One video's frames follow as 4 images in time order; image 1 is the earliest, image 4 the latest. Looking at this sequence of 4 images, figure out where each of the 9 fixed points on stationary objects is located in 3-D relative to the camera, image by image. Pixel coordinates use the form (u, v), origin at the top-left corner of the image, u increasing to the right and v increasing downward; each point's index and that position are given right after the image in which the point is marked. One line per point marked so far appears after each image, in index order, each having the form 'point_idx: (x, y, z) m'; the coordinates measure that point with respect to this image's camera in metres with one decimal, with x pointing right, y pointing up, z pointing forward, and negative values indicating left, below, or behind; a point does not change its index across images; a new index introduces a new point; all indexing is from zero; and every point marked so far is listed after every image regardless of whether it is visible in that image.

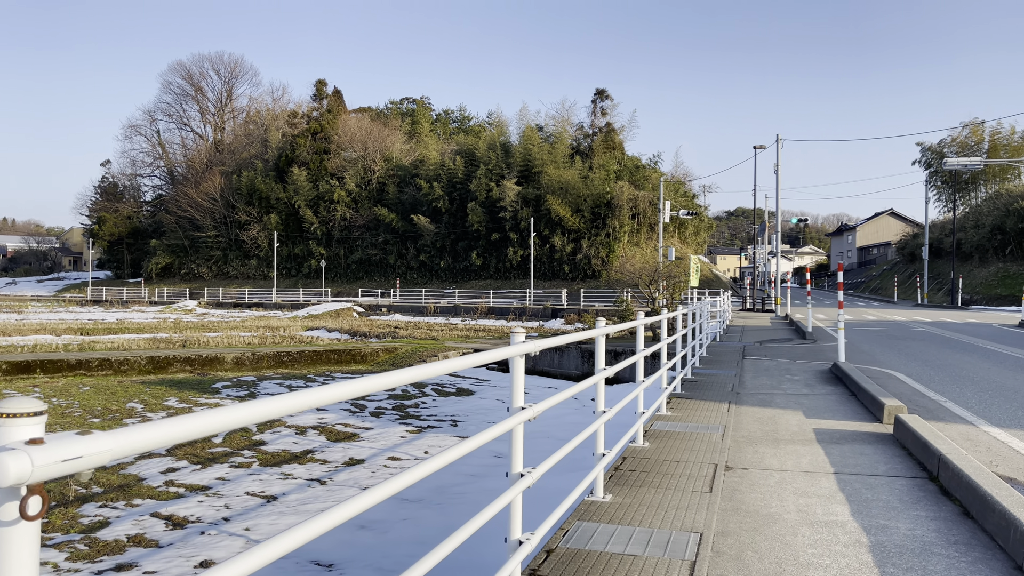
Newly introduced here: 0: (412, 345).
0: (-2.4, -1.3, +15.4) m
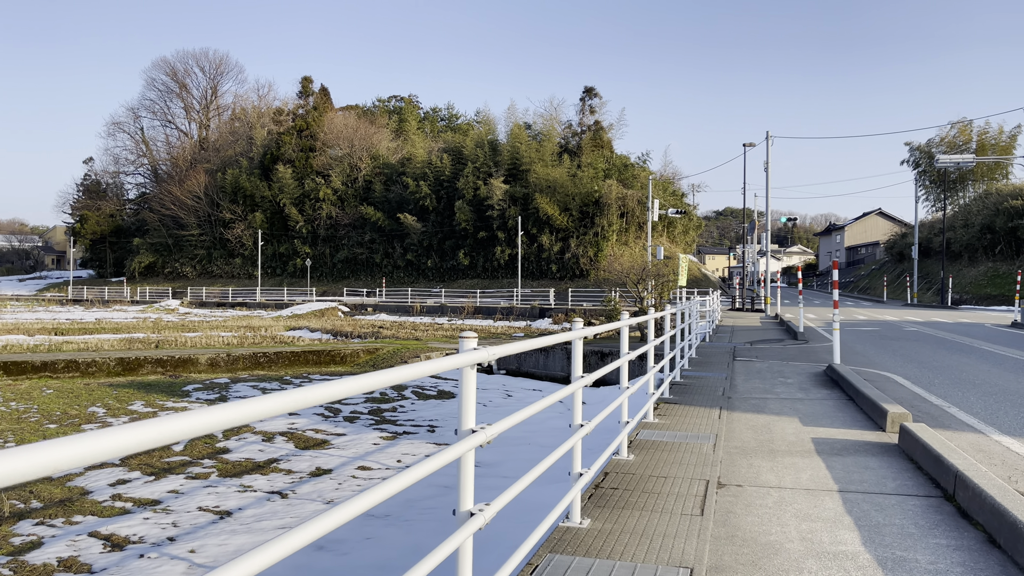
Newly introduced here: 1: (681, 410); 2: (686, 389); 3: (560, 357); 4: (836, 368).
0: (-2.7, -1.3, +15.0) m
1: (+1.4, -1.0, +5.4) m
2: (+1.7, -1.0, +6.5) m
3: (+0.8, -1.2, +11.6) m
4: (+3.5, -0.9, +7.1) m
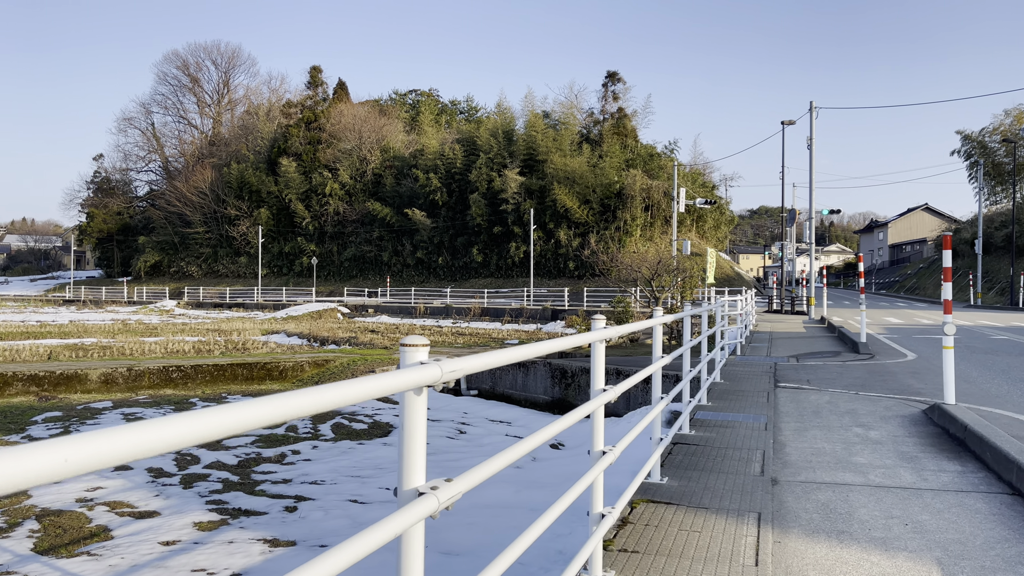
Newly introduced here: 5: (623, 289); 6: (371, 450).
0: (-3.0, -1.3, +12.4) m
1: (+0.7, -1.0, +2.6) m
2: (+1.1, -1.0, +3.8) m
3: (+0.4, -1.2, +8.9) m
4: (+2.9, -0.8, +4.2) m
5: (+3.0, 0.0, +17.5) m
6: (-1.3, -1.5, +6.2) m
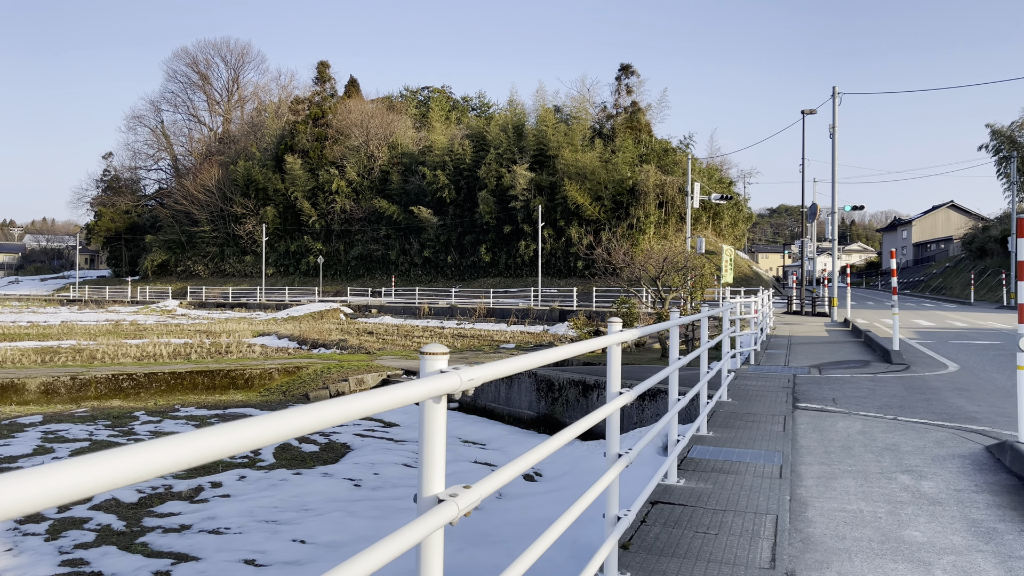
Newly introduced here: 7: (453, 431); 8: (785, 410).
0: (-3.1, -1.3, +11.5) m
1: (+0.3, -1.0, +1.5) m
2: (+0.7, -1.0, +2.7) m
3: (+0.2, -1.2, +7.8) m
4: (+2.5, -0.8, +3.1) m
5: (+3.0, 0.0, +16.3) m
6: (-1.6, -1.5, +5.2) m
7: (-0.7, -1.5, +7.2) m
8: (+2.1, -1.0, +5.1) m
